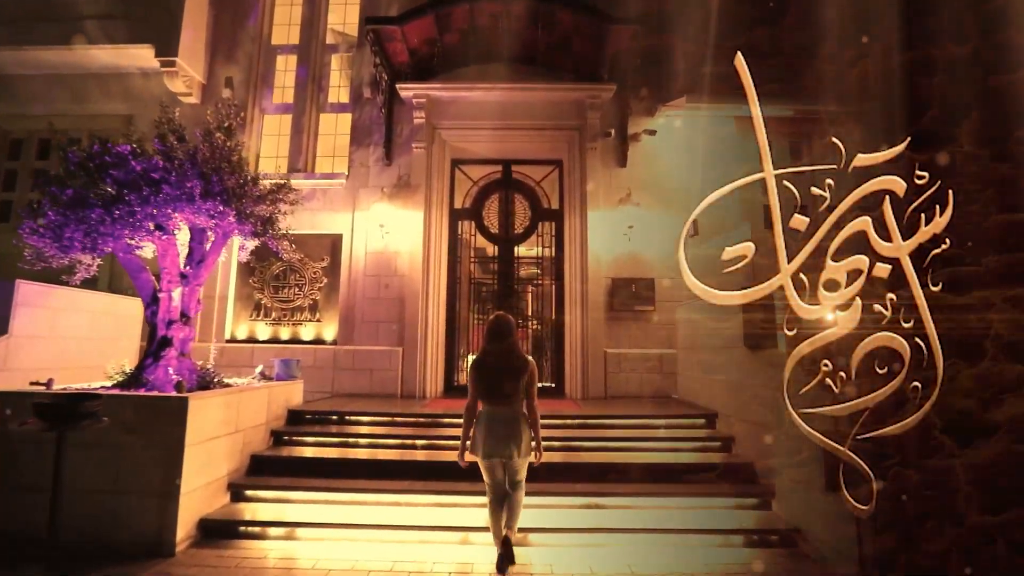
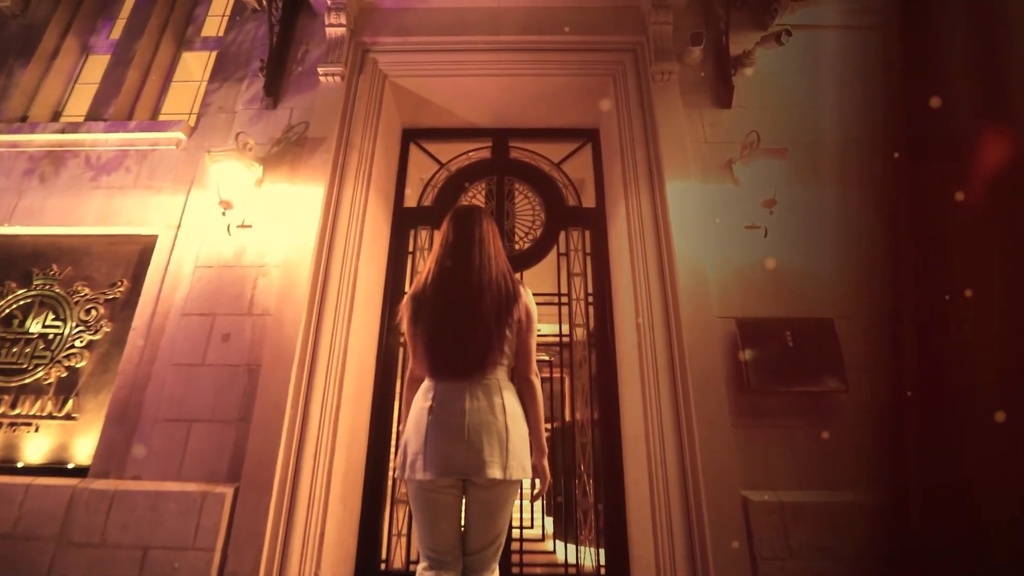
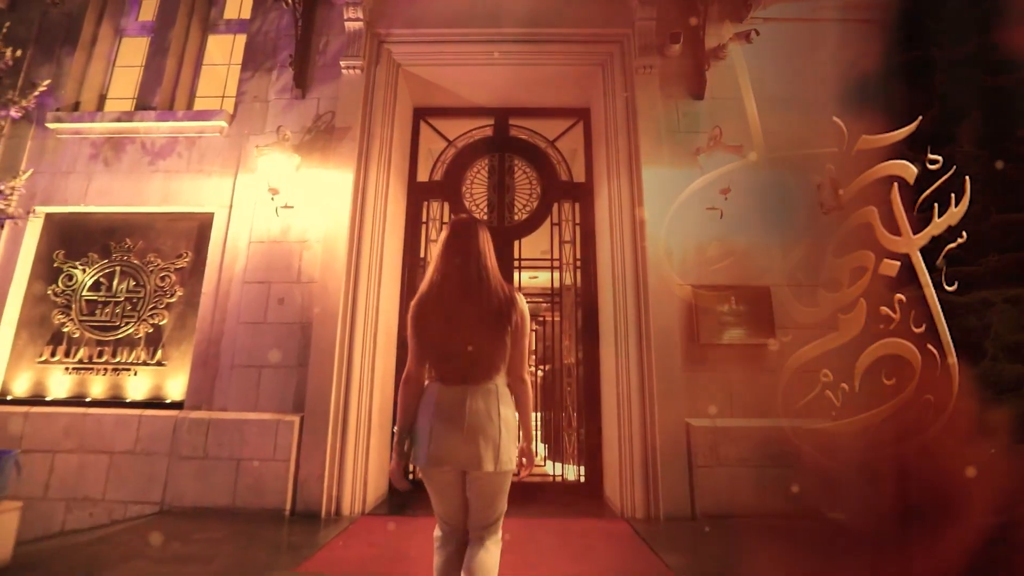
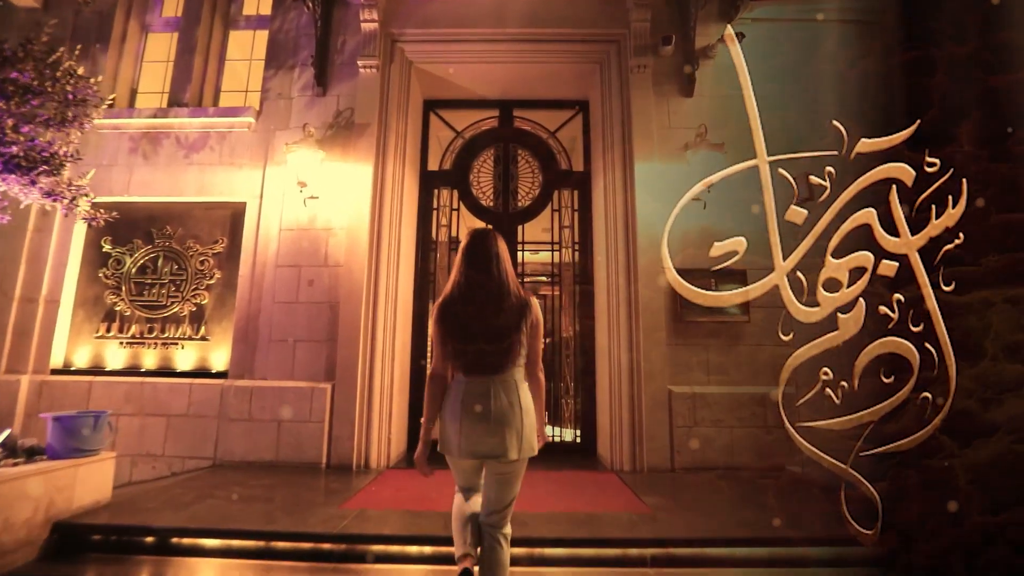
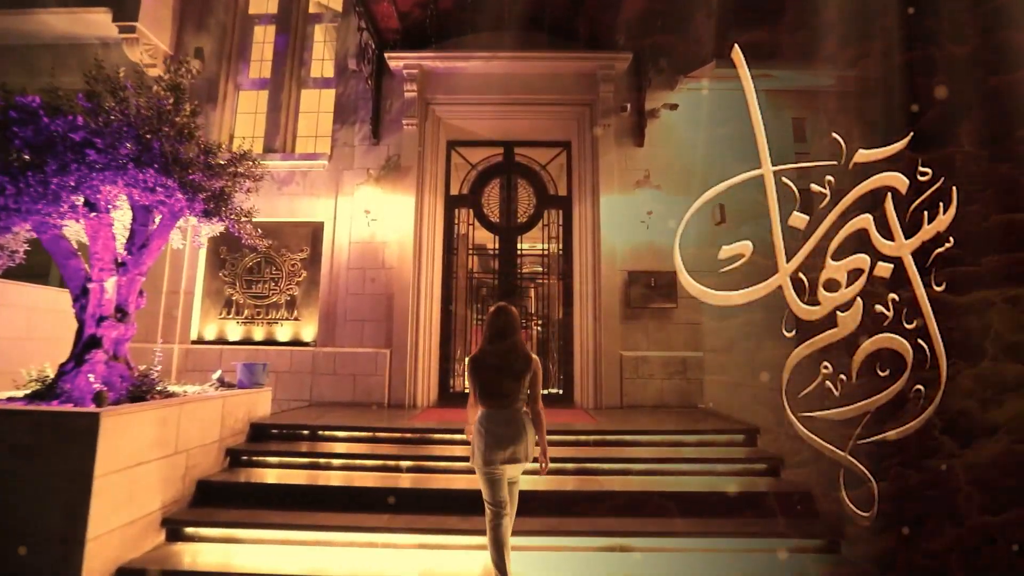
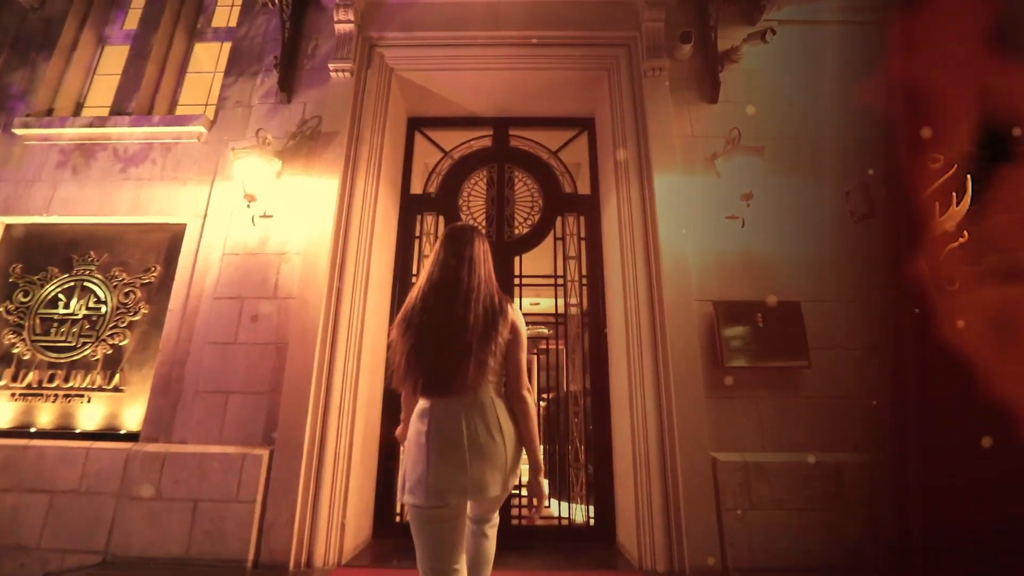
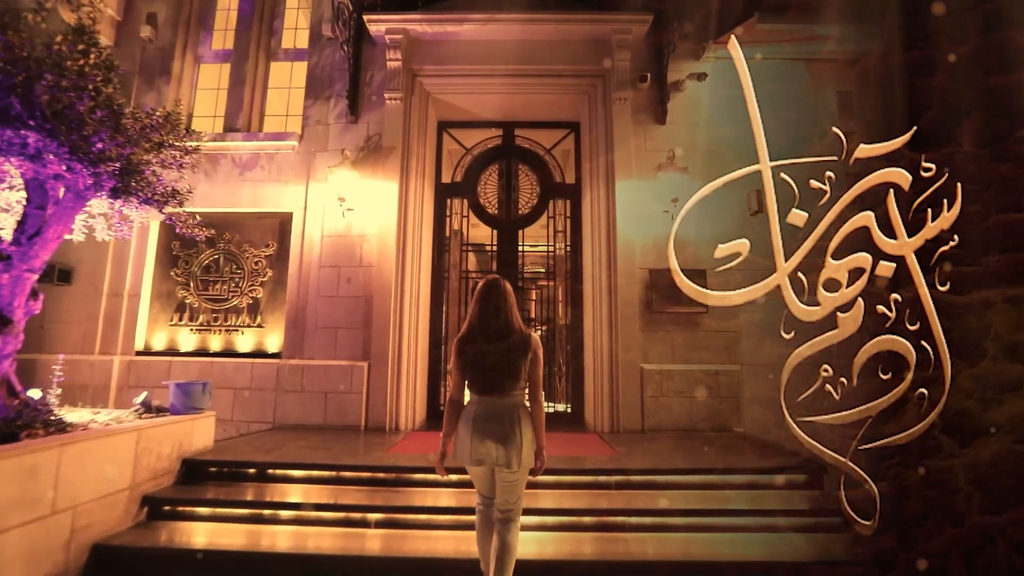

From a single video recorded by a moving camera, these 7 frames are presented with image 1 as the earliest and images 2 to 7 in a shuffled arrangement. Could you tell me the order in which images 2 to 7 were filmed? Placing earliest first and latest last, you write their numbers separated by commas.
5, 7, 4, 3, 6, 2
